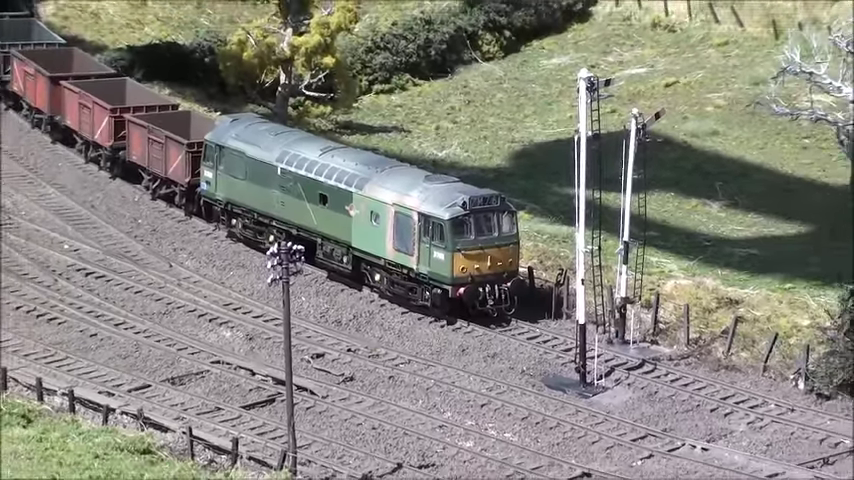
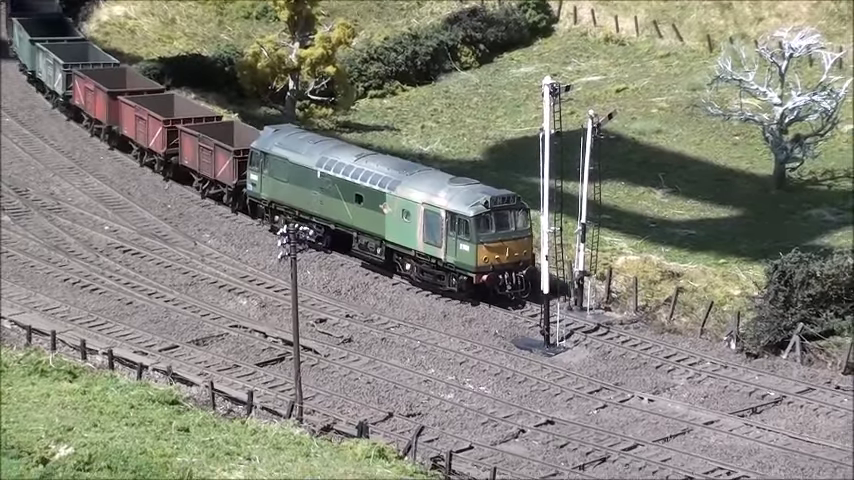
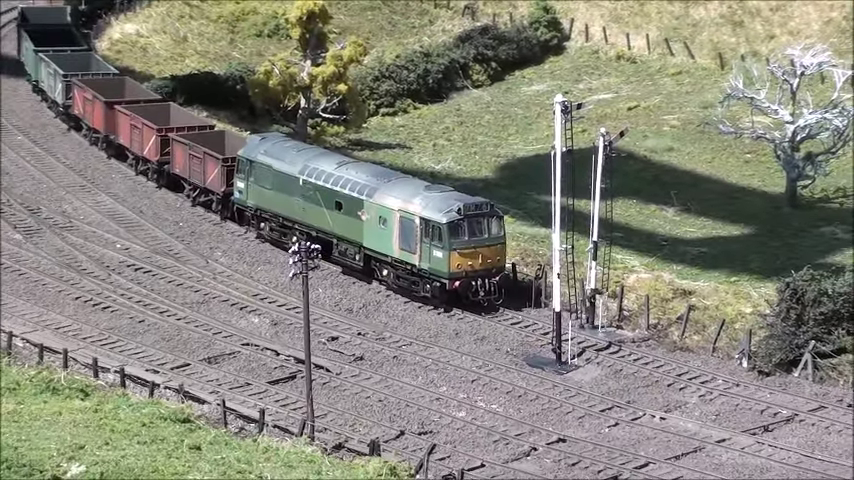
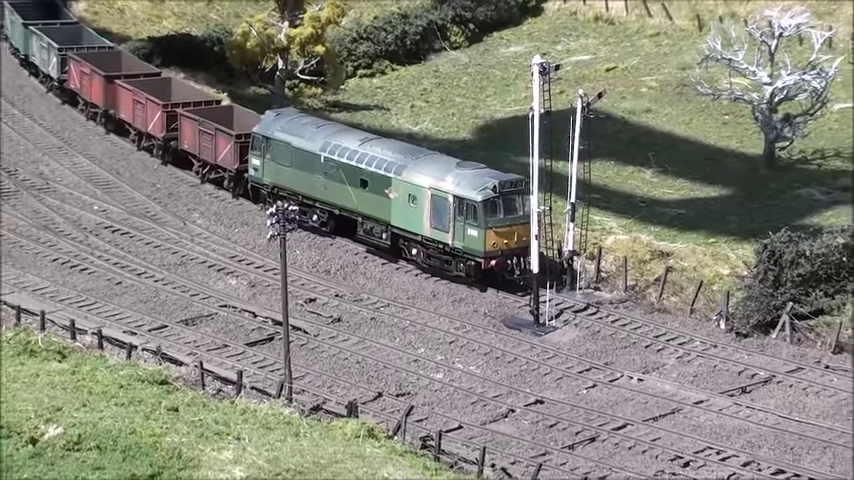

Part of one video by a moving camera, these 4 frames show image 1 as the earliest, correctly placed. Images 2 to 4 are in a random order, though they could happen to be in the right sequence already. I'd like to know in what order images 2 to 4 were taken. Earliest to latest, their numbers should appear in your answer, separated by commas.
3, 2, 4
